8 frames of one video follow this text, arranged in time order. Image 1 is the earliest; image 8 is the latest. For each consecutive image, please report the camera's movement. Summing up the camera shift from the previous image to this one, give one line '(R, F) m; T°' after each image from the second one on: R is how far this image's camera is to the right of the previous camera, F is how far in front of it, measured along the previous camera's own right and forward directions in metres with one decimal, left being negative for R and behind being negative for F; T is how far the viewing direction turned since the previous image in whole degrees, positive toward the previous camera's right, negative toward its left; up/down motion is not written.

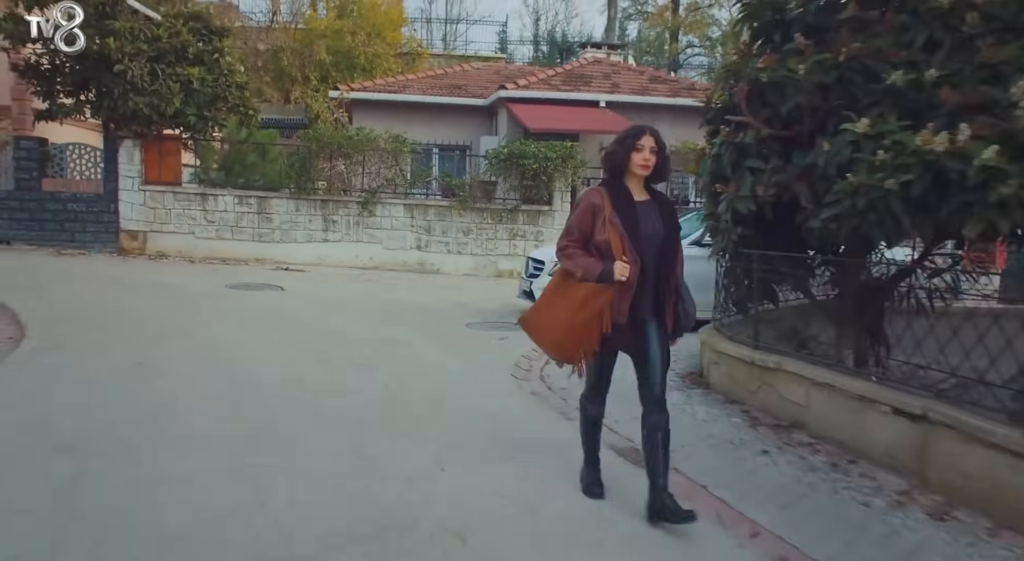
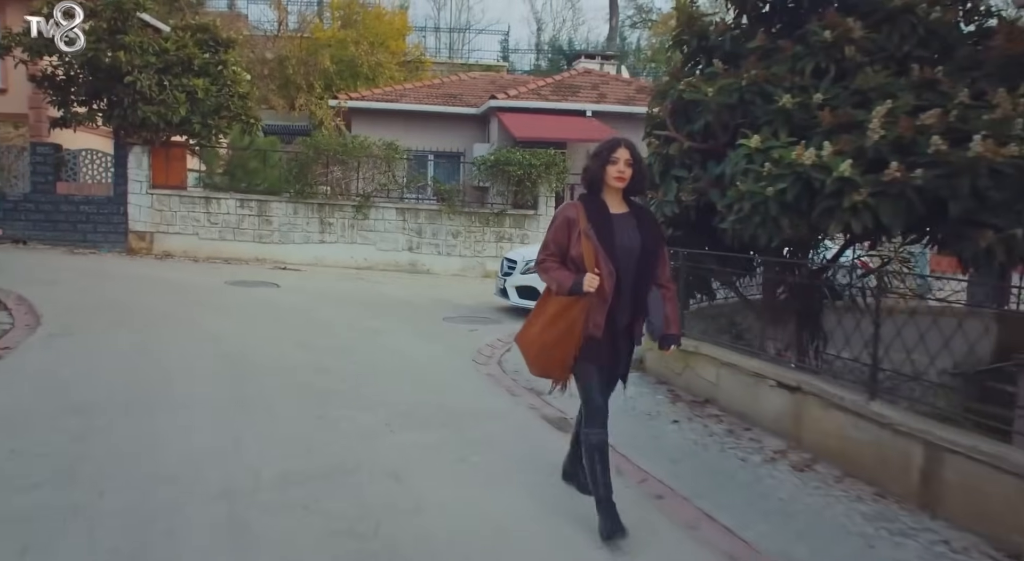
(+0.4, -0.8) m; -1°
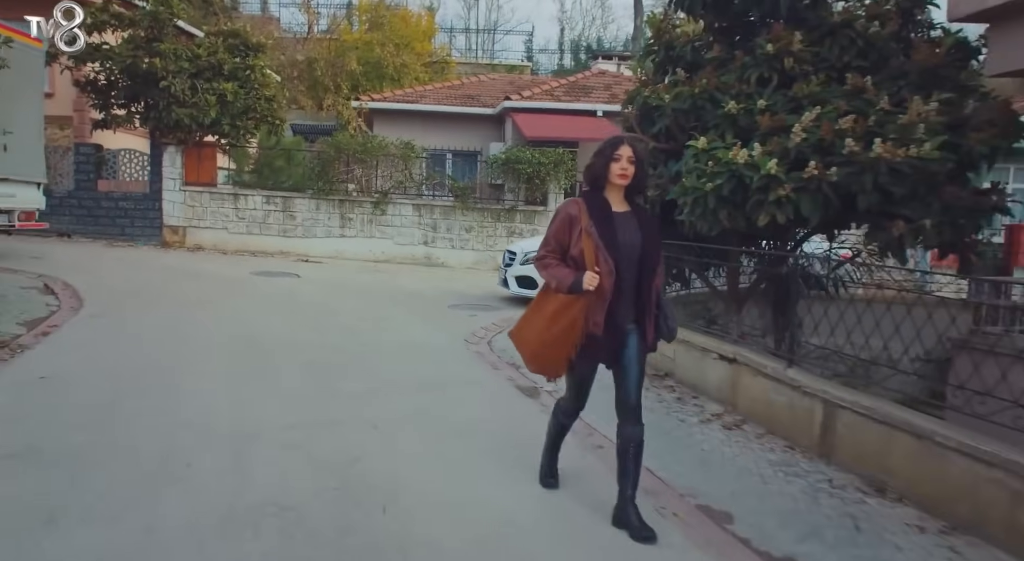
(+0.4, -0.7) m; -2°
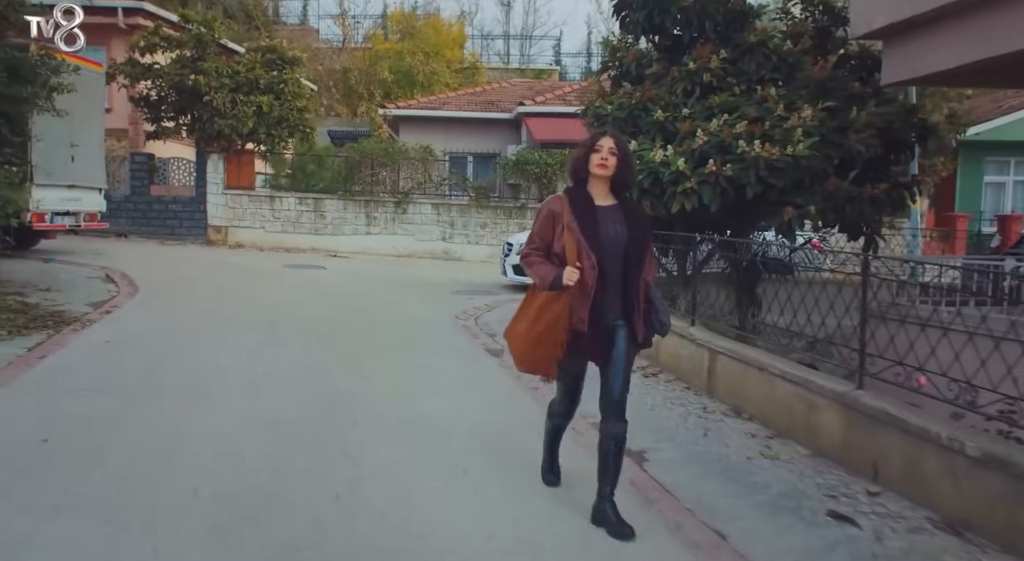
(+0.7, -1.3) m; -3°
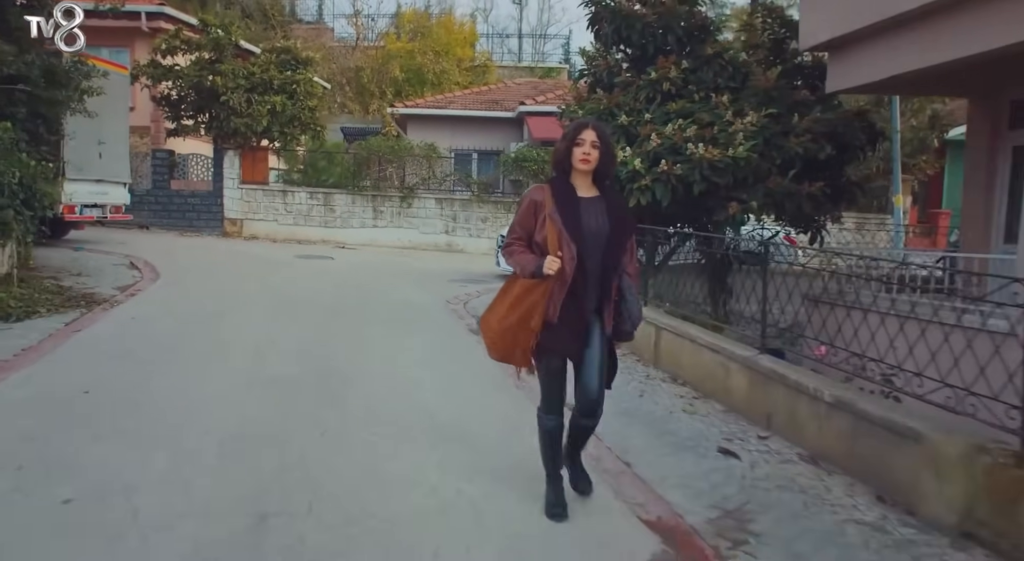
(+0.4, -0.9) m; -1°
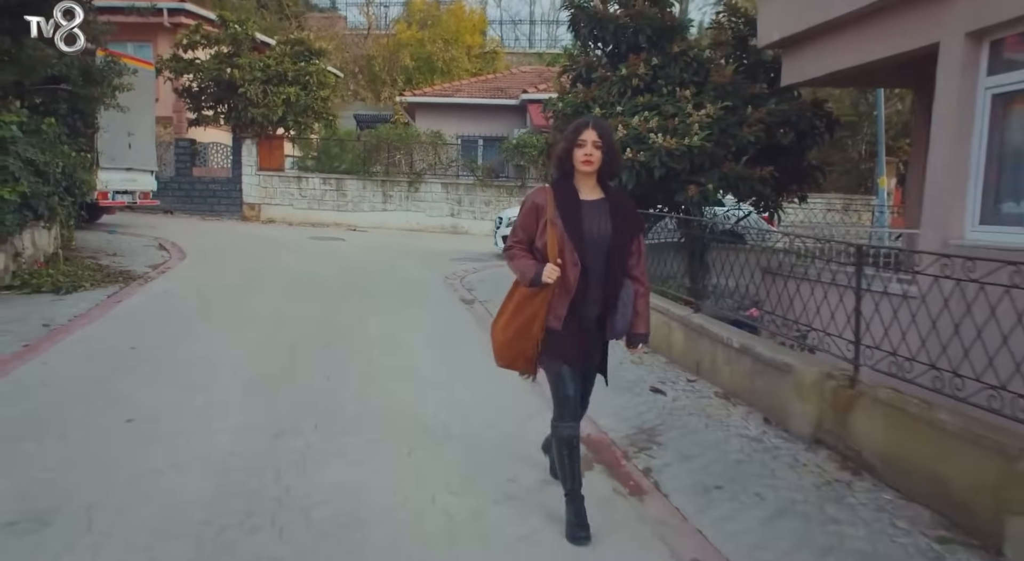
(+0.3, -1.0) m; -1°
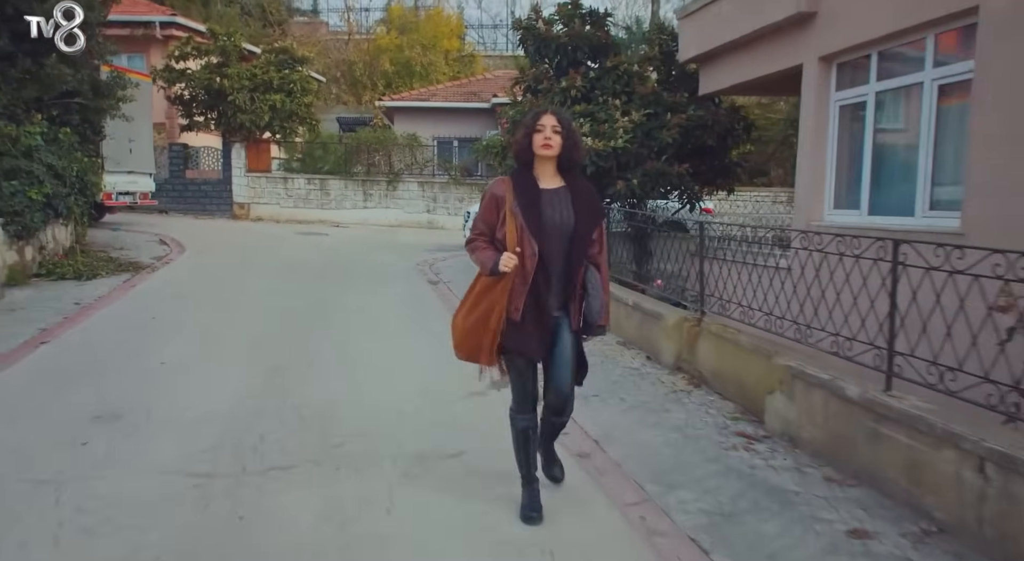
(+0.4, -1.5) m; +1°
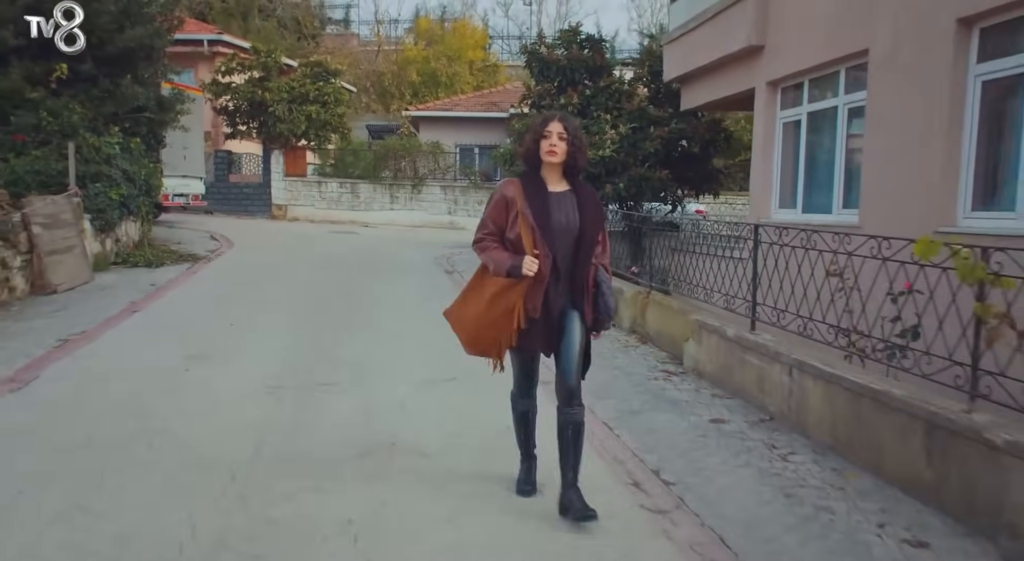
(+0.3, -1.6) m; -2°
